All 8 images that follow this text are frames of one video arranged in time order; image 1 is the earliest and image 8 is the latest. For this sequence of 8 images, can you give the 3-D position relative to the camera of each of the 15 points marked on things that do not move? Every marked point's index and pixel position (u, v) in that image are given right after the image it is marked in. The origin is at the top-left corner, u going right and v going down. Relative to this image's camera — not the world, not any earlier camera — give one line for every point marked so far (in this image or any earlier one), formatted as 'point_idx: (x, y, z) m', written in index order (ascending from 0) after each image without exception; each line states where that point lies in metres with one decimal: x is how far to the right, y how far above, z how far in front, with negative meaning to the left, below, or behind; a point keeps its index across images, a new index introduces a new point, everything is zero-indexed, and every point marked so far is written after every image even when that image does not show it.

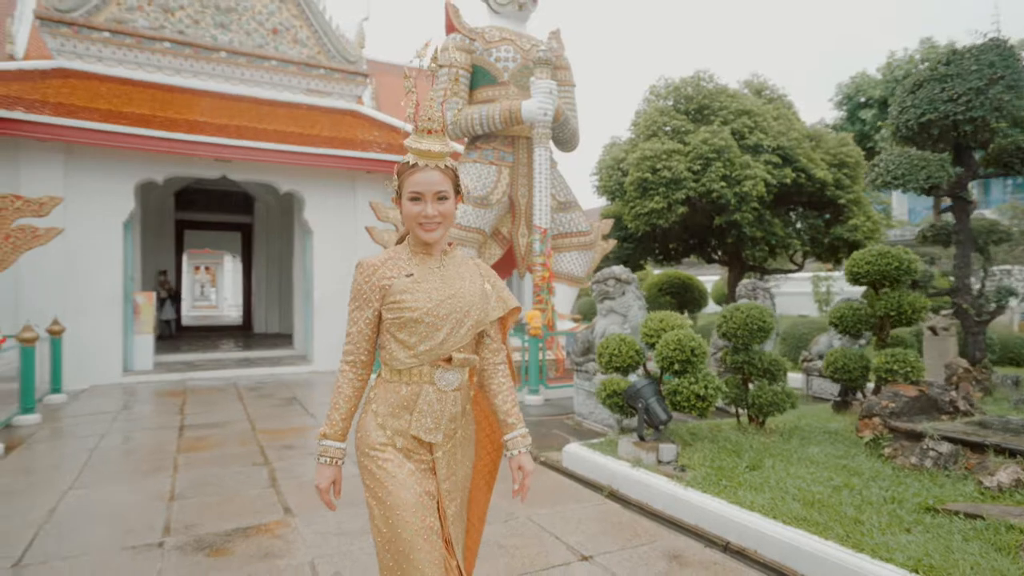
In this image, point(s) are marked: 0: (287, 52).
0: (-3.8, +4.1, +10.1) m
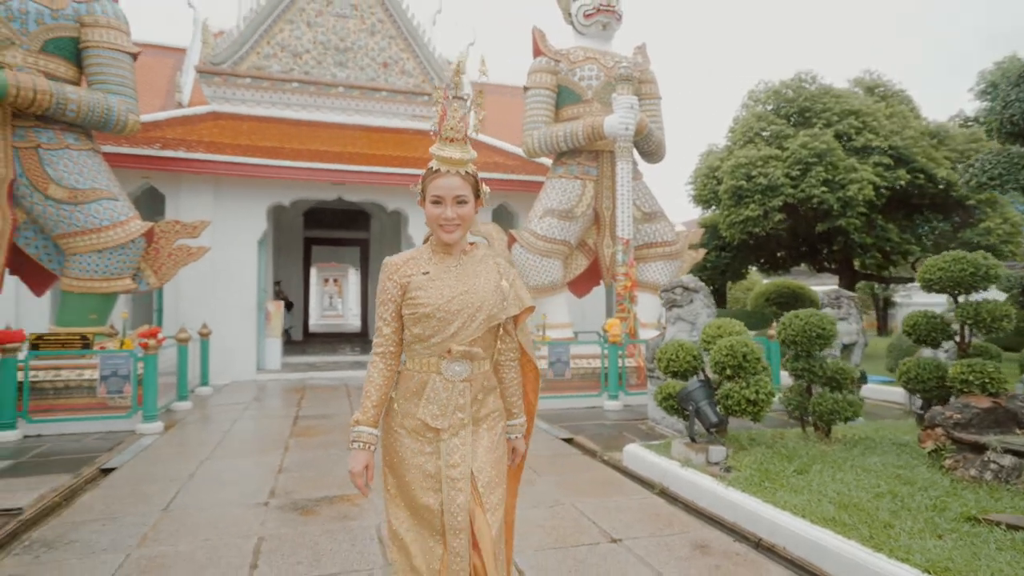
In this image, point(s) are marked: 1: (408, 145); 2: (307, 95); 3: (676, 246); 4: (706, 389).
0: (-2.2, +3.9, +11.1) m
1: (-1.9, +2.6, +10.5) m
2: (-3.7, +3.5, +10.6) m
3: (+2.2, +0.6, +8.0) m
4: (+1.3, -0.7, +3.9) m
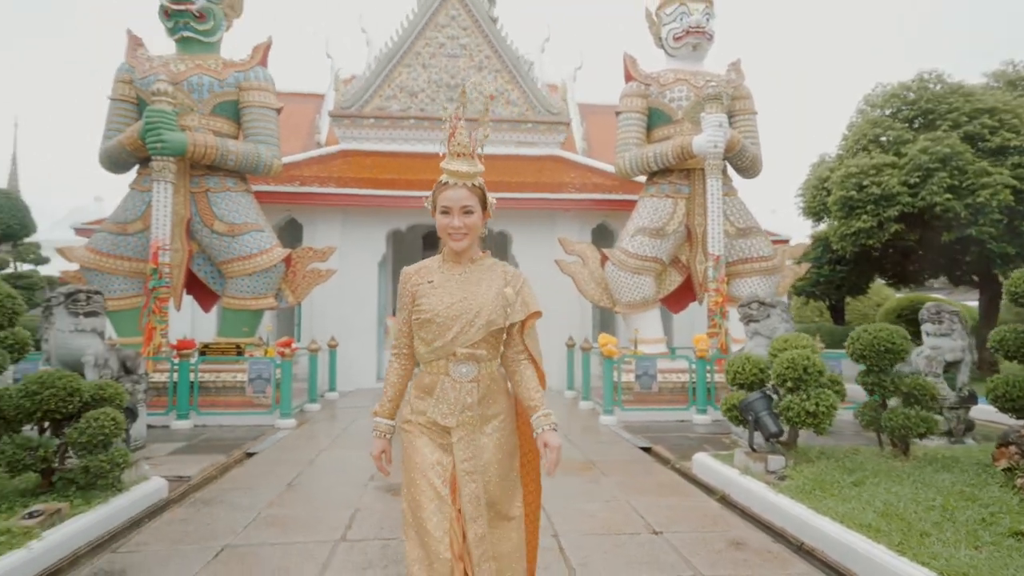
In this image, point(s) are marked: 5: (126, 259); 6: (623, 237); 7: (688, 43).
0: (-0.2, +3.5, +11.9) m
1: (0.0, +2.2, +11.2) m
2: (-1.8, +3.1, +11.7) m
3: (+3.5, +0.4, +7.9) m
4: (+1.7, -0.8, +4.0) m
5: (-4.5, +0.3, +6.9) m
6: (+1.5, +0.7, +8.0) m
7: (+2.5, +3.4, +8.2) m
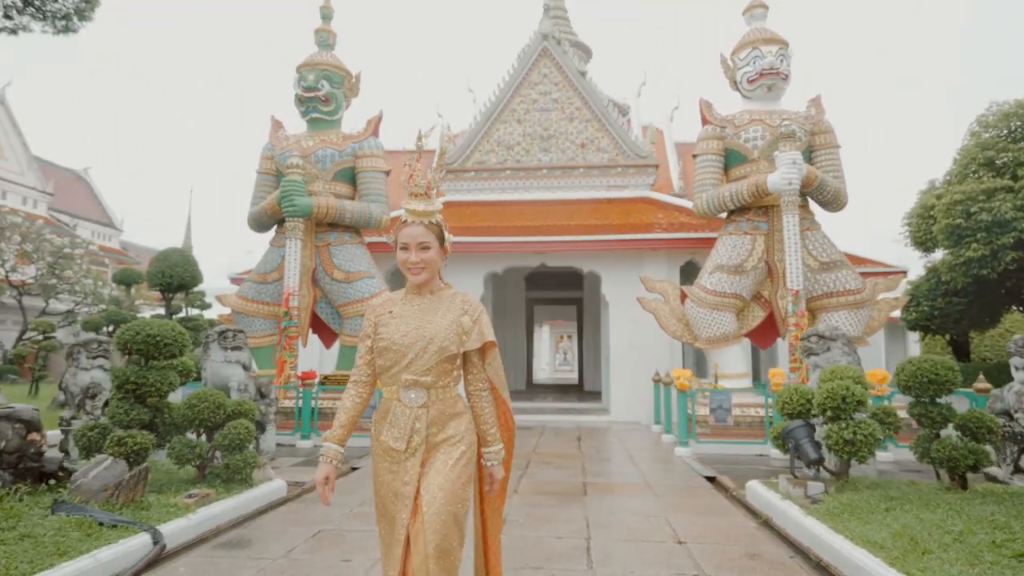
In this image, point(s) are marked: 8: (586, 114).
0: (+1.7, +2.7, +12.5) m
1: (+1.8, +1.5, +11.7) m
2: (+0.1, +2.3, +12.6) m
3: (+4.6, -0.1, +7.7) m
4: (+2.1, -1.0, +4.2) m
5: (-3.5, -0.2, +8.3) m
6: (+2.7, +0.2, +8.2) m
7: (+3.6, +2.9, +8.4) m
8: (+1.6, +3.7, +12.6) m
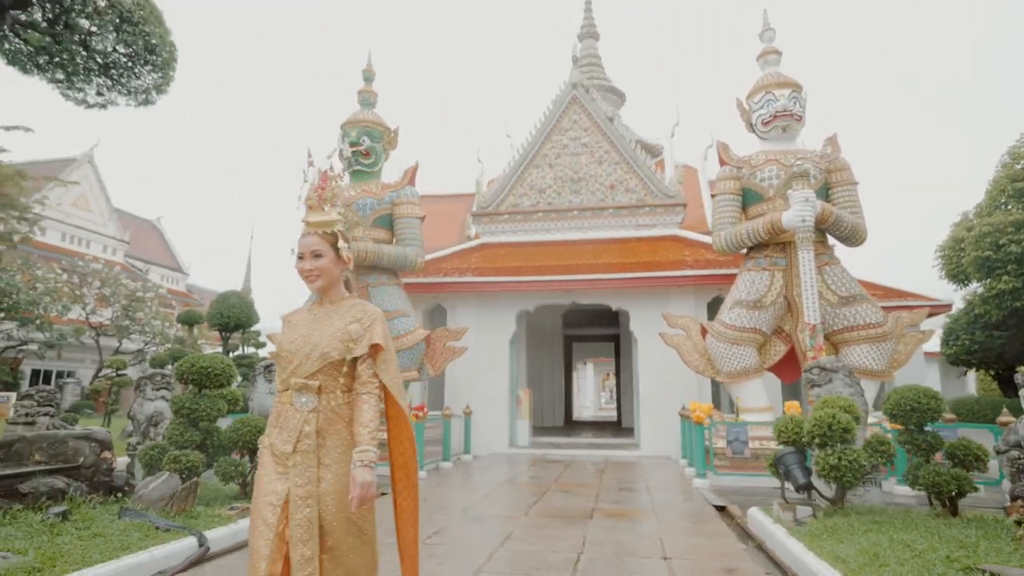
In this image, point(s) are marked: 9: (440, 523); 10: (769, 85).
0: (+2.4, +1.9, +13.0) m
1: (+2.4, +0.8, +12.1) m
2: (+0.8, +1.5, +13.2) m
3: (+4.9, -0.5, +7.8) m
4: (+2.1, -1.2, +4.4) m
5: (-3.1, -0.8, +9.0) m
6: (+3.0, -0.3, +8.5) m
7: (+3.9, +2.4, +8.7) m
8: (+2.3, +2.9, +13.1) m
9: (-0.6, -1.9, +4.9) m
10: (+3.8, +3.0, +8.8) m
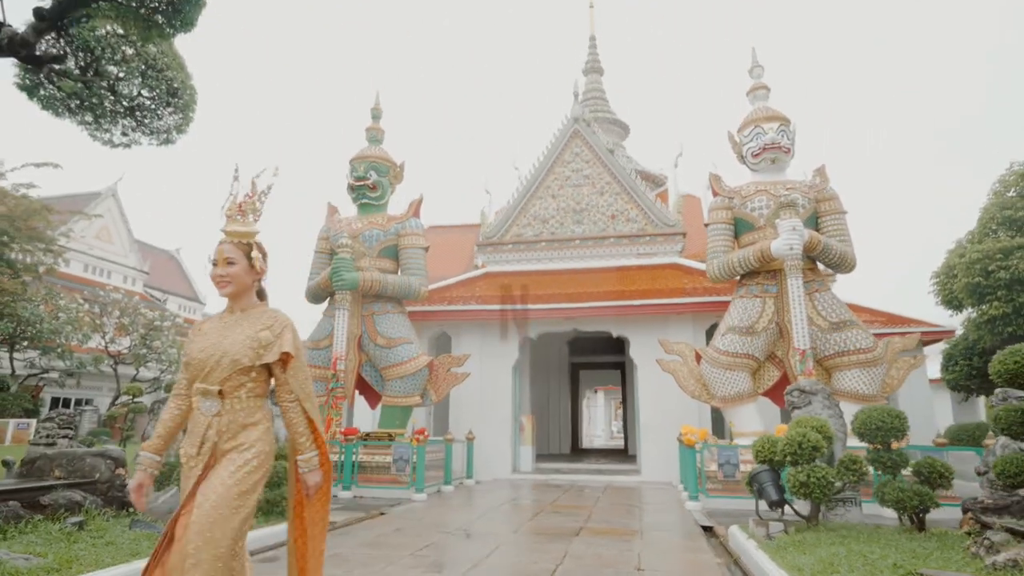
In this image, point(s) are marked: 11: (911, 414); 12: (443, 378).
0: (+2.5, +1.3, +13.3) m
1: (+2.5, +0.2, +12.4) m
2: (+0.9, +0.9, +13.5) m
3: (+4.9, -0.9, +7.9) m
4: (+2.0, -1.4, +4.6) m
5: (-3.1, -1.3, +9.3) m
6: (+3.0, -0.7, +8.7) m
7: (+3.9, +2.0, +9.1) m
8: (+2.4, +2.3, +13.5) m
9: (-0.7, -2.1, +5.1) m
10: (+3.8, +2.6, +9.1) m
11: (+7.2, -2.2, +10.5) m
12: (-1.1, -1.5, +9.6) m
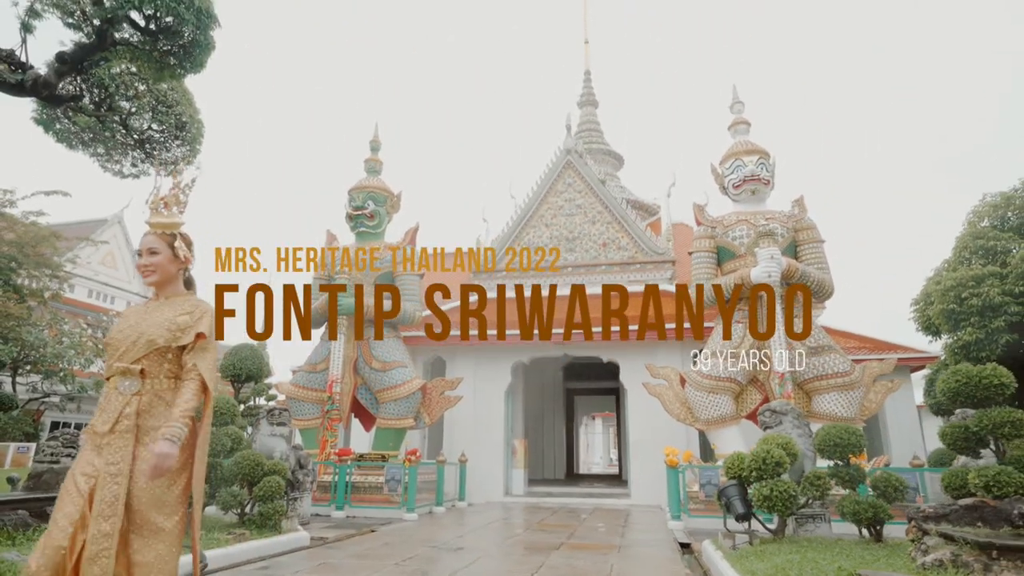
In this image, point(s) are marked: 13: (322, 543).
0: (+2.4, +0.7, +13.7) m
1: (+2.3, -0.4, +12.7) m
2: (+0.8, +0.3, +13.9) m
3: (+4.7, -1.2, +8.2) m
4: (+1.9, -1.6, +4.9) m
5: (-3.2, -1.7, +9.6) m
6: (+2.9, -1.1, +9.0) m
7: (+3.8, +1.6, +9.5) m
8: (+2.2, +1.7, +13.9) m
9: (-0.8, -2.4, +5.3) m
10: (+3.7, +2.2, +9.6) m
11: (+7.0, -2.7, +10.7) m
12: (-1.3, -1.9, +9.8) m
13: (-1.8, -2.4, +5.6) m
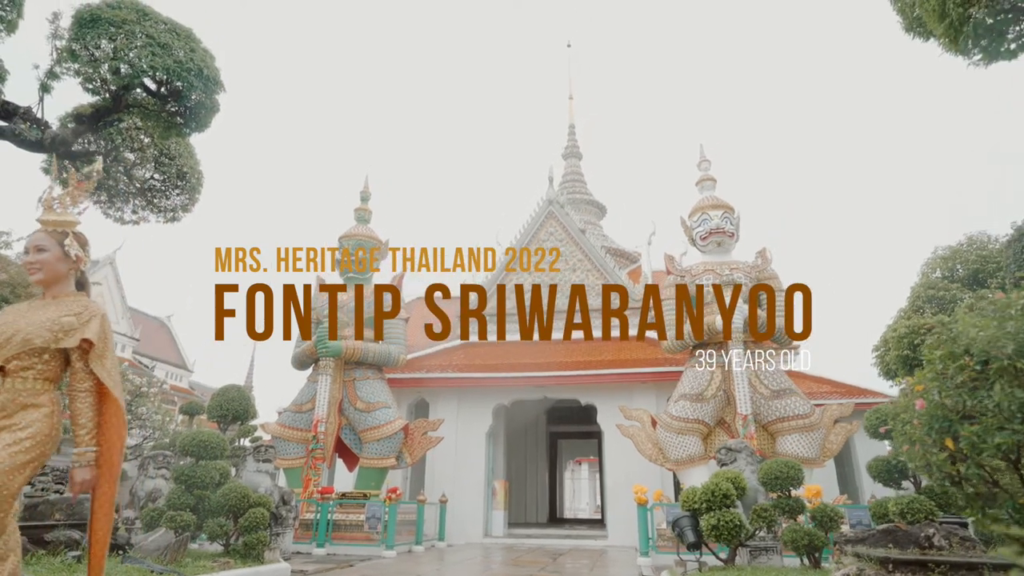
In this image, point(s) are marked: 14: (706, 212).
0: (+2.0, -0.4, +14.2) m
1: (+1.9, -1.4, +13.2) m
2: (+0.4, -0.8, +14.3) m
3: (+4.4, -1.9, +8.7) m
4: (+1.6, -2.1, +5.2) m
5: (-3.6, -2.4, +9.9) m
6: (+2.5, -1.8, +9.4) m
7: (+3.5, +0.8, +10.1) m
8: (+1.9, +0.6, +14.5) m
9: (-1.1, -2.8, +5.6) m
10: (+3.4, +1.4, +10.3) m
11: (+6.6, -3.6, +11.1) m
12: (-1.6, -2.7, +10.1) m
13: (-2.1, -2.9, +5.9) m
14: (+3.4, +1.3, +10.2) m
